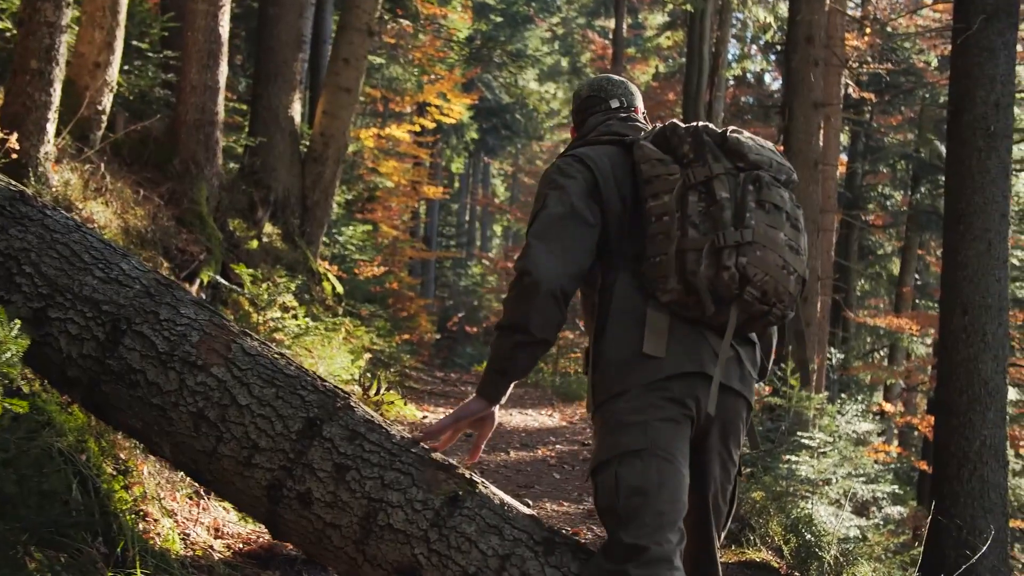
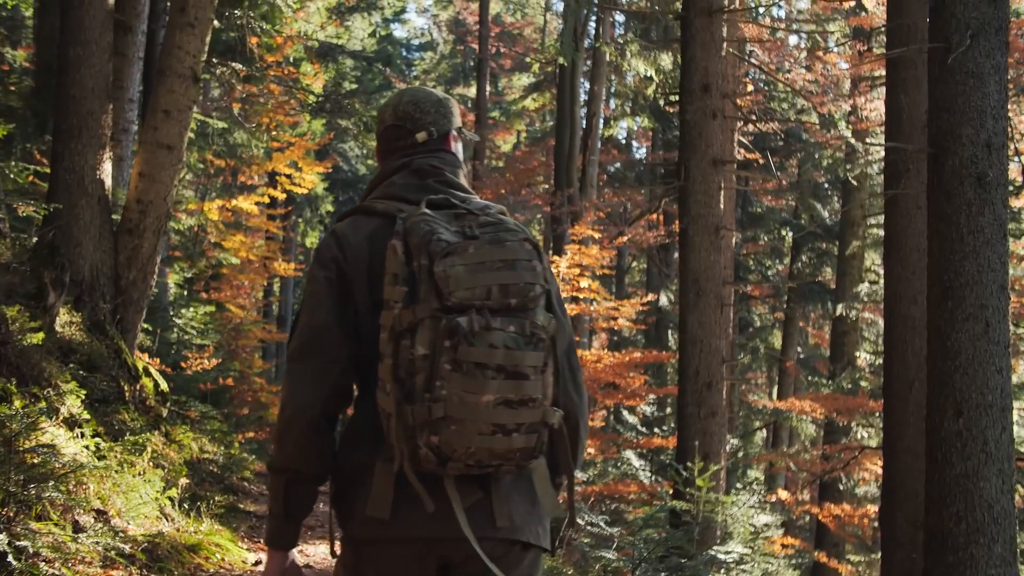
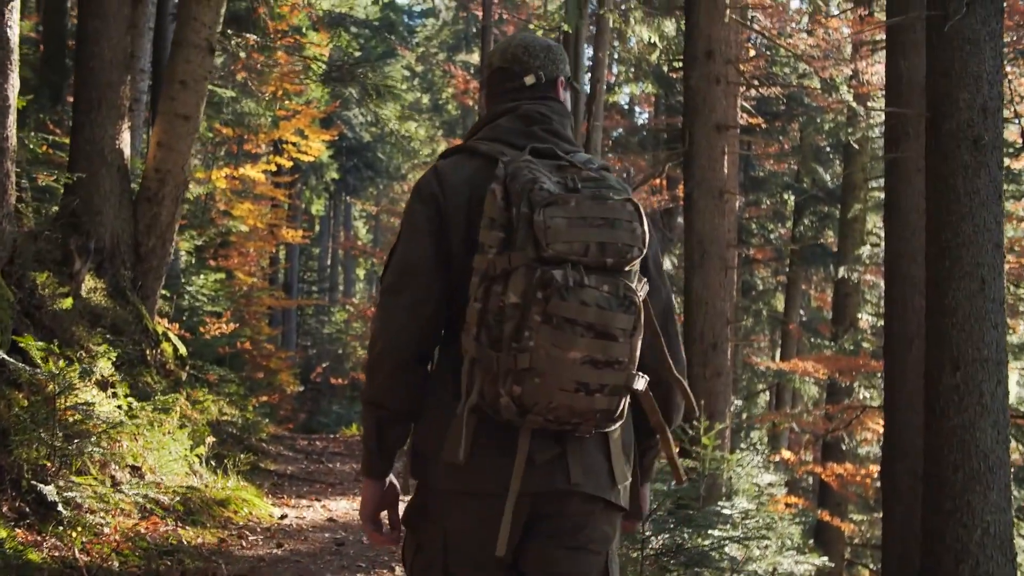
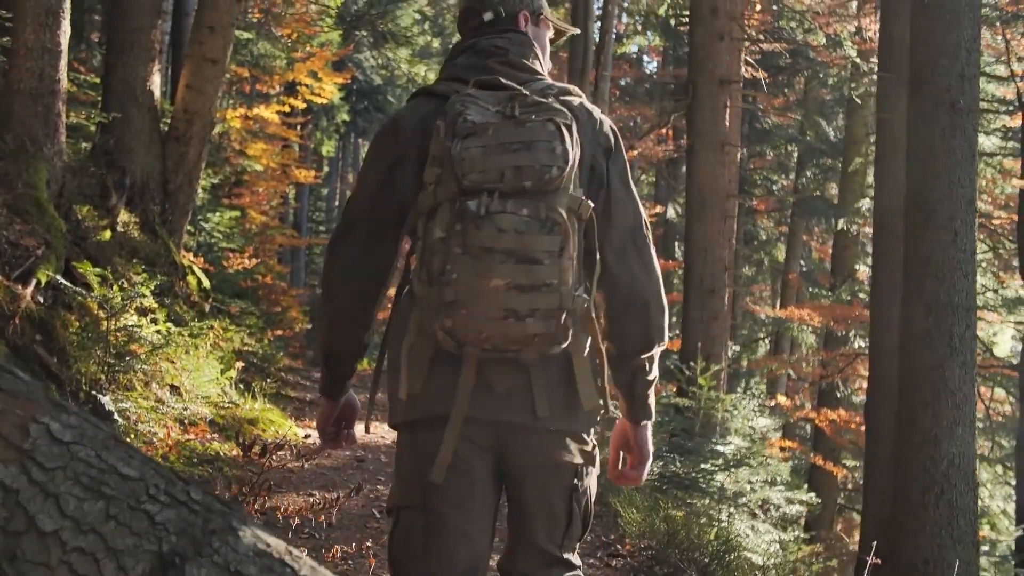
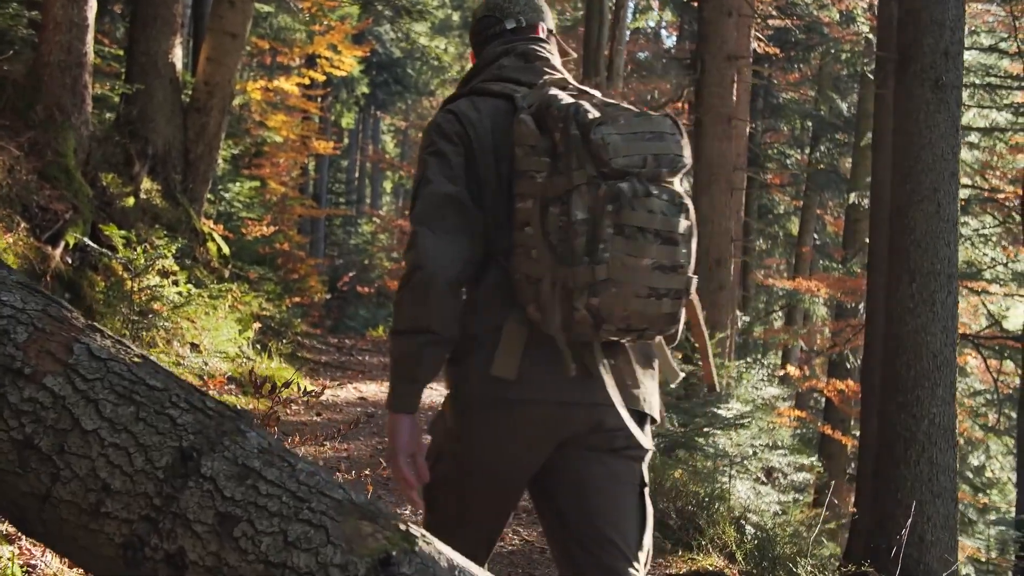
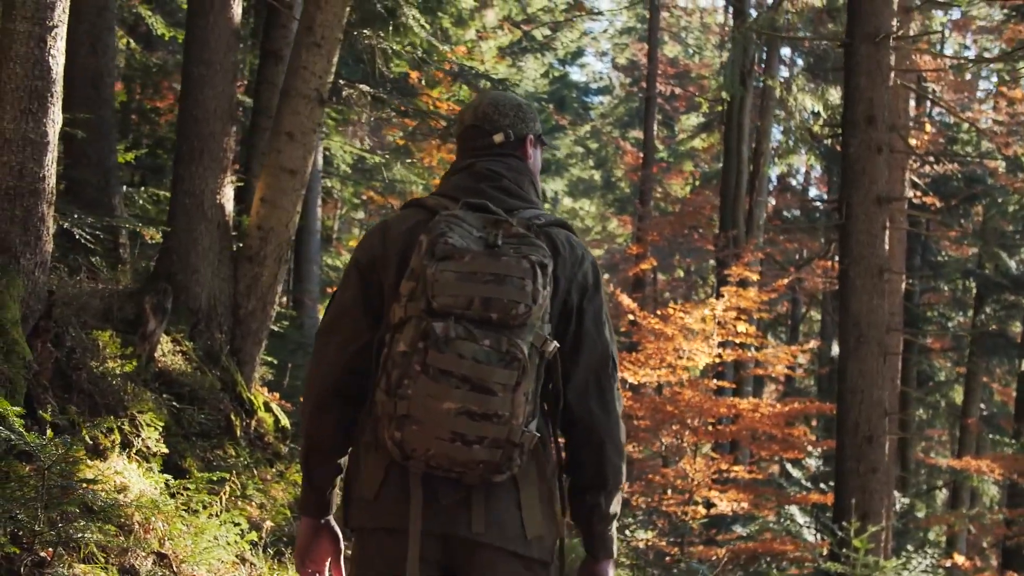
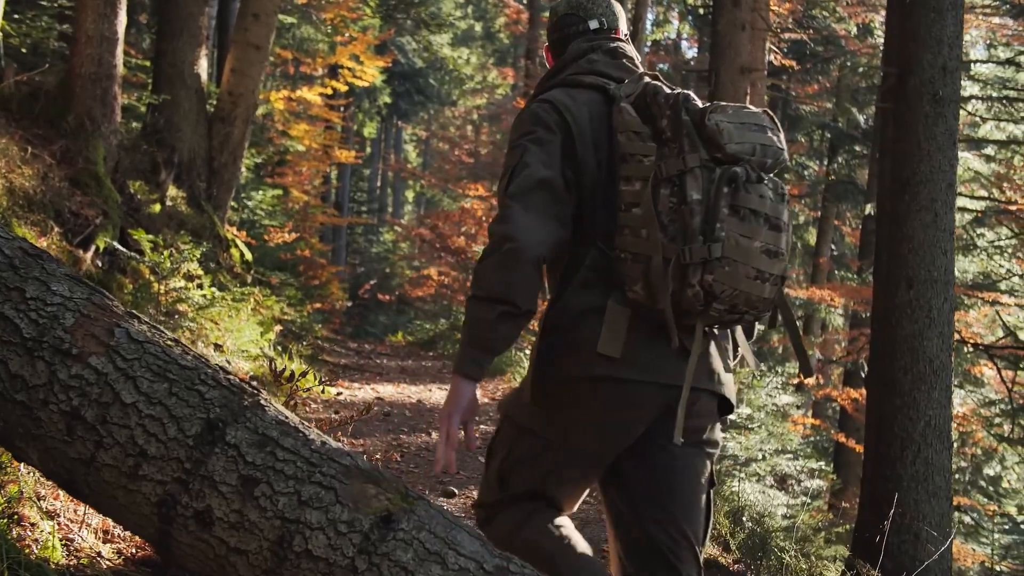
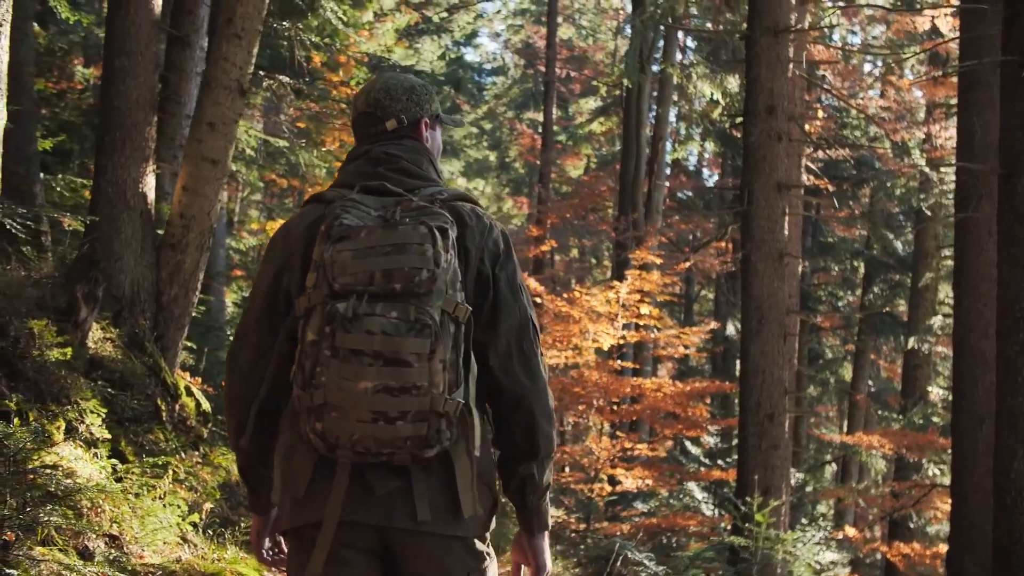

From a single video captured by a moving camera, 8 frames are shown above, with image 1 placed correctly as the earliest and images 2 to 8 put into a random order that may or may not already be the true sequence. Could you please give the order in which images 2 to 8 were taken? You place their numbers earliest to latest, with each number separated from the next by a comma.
7, 5, 4, 3, 2, 8, 6
